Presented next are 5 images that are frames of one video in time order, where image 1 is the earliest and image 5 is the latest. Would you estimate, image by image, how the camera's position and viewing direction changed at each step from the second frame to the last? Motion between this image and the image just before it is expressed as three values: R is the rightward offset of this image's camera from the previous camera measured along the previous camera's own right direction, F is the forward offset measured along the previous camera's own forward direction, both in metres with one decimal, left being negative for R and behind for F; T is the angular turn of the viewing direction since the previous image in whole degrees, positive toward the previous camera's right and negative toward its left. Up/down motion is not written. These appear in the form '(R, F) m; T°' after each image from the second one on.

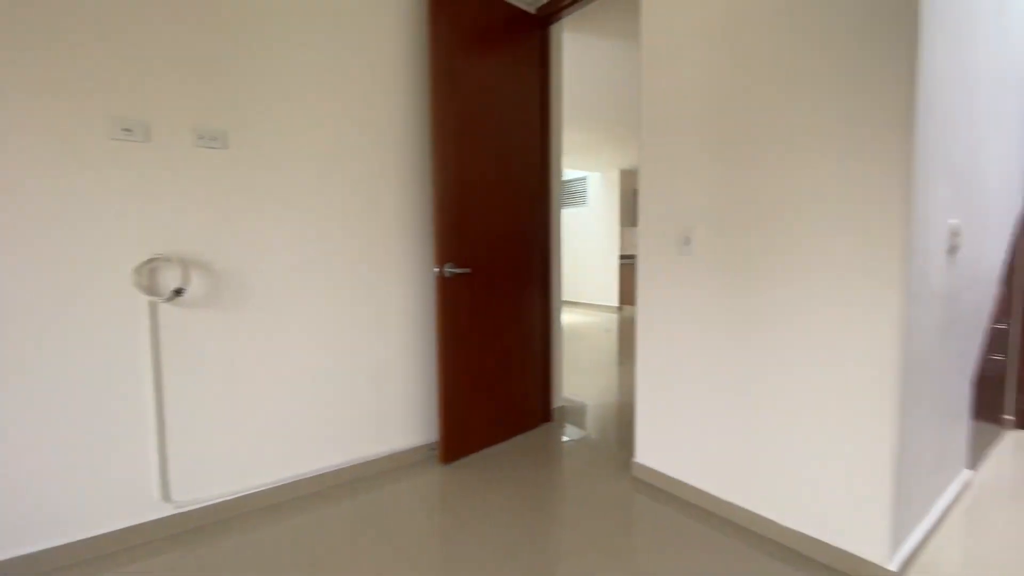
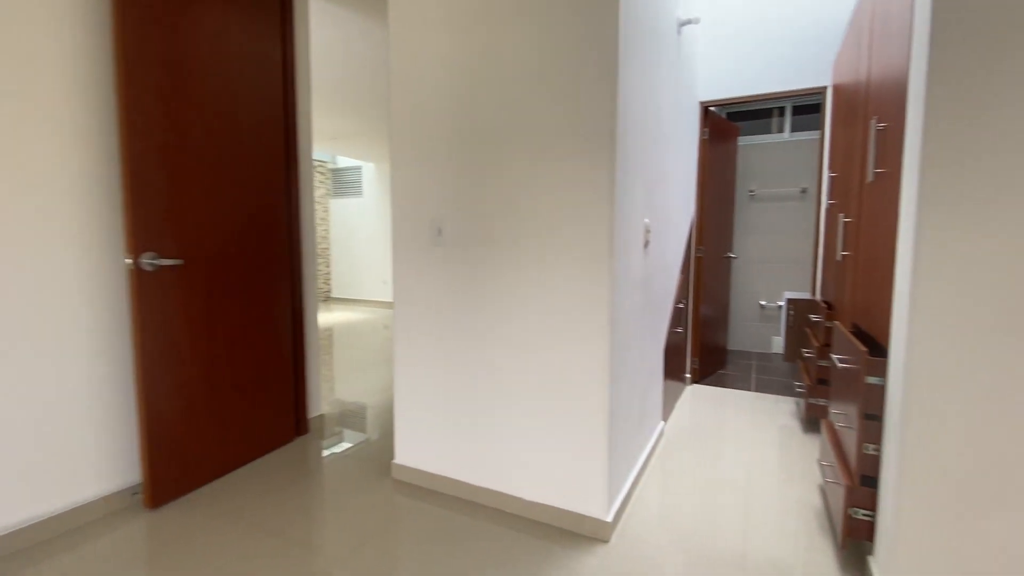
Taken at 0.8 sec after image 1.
(+0.2, +0.1) m; +25°
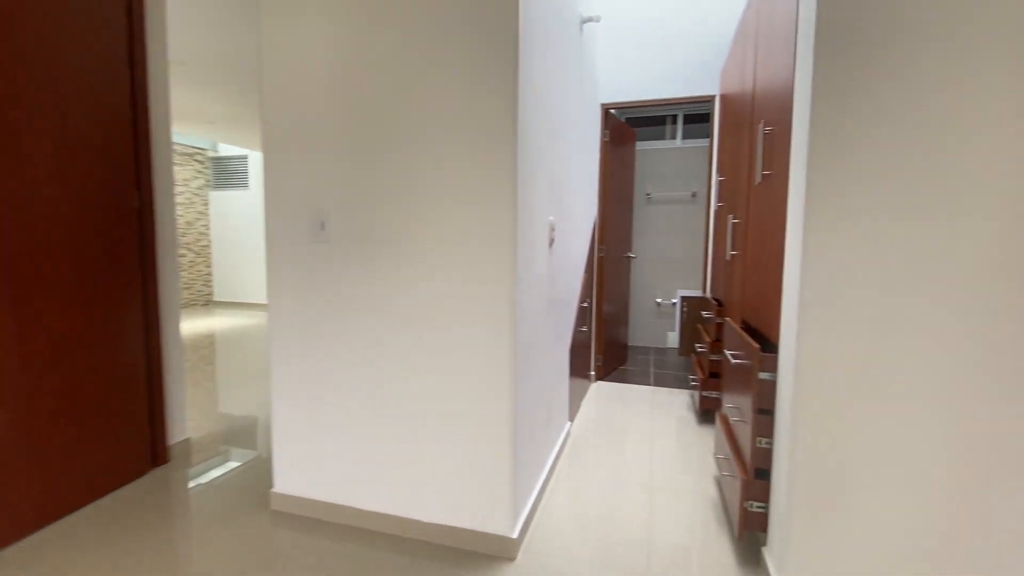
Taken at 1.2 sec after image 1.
(0.0, +0.1) m; +11°
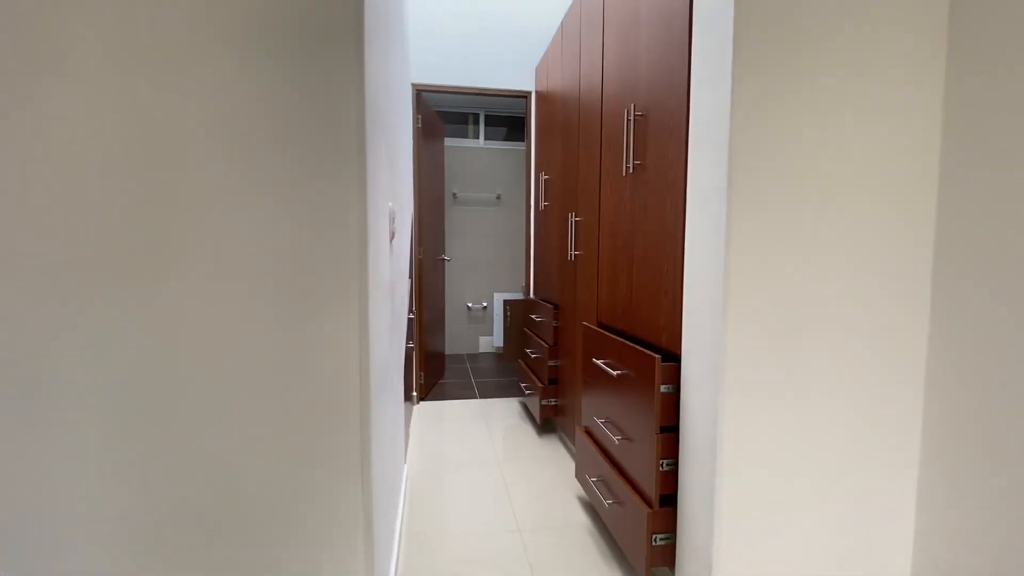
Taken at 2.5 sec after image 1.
(-0.1, +0.5) m; +25°
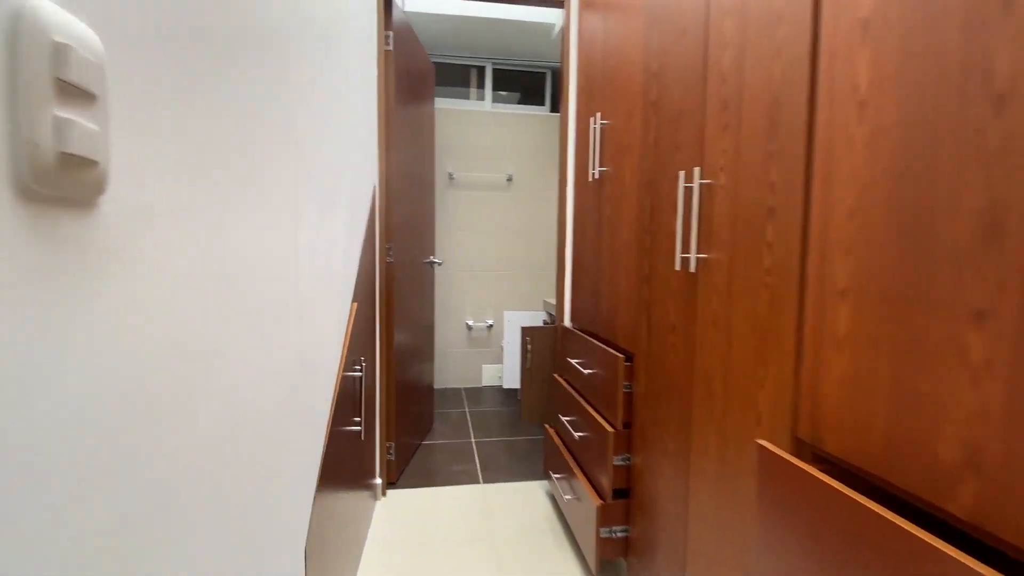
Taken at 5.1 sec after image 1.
(-0.1, +1.2) m; 0°
